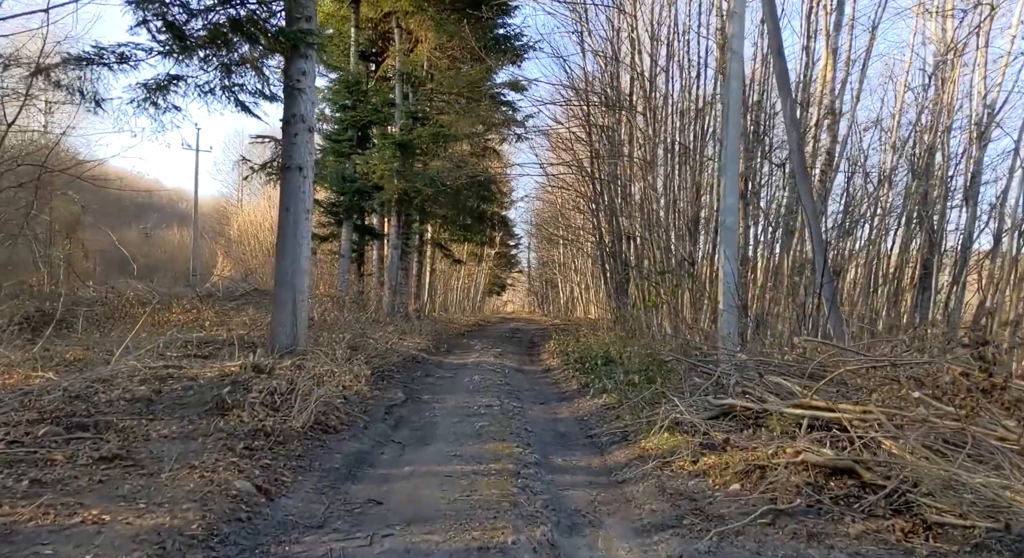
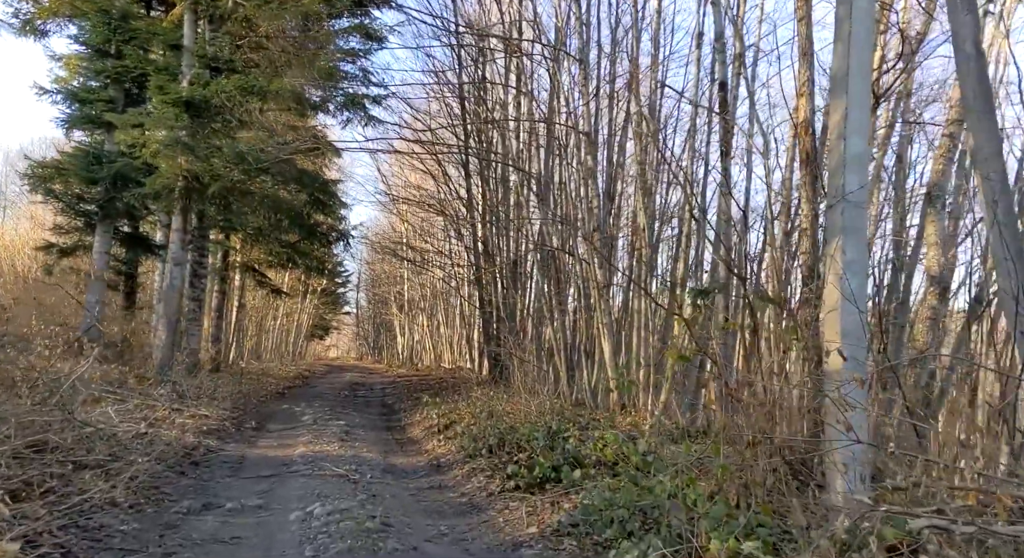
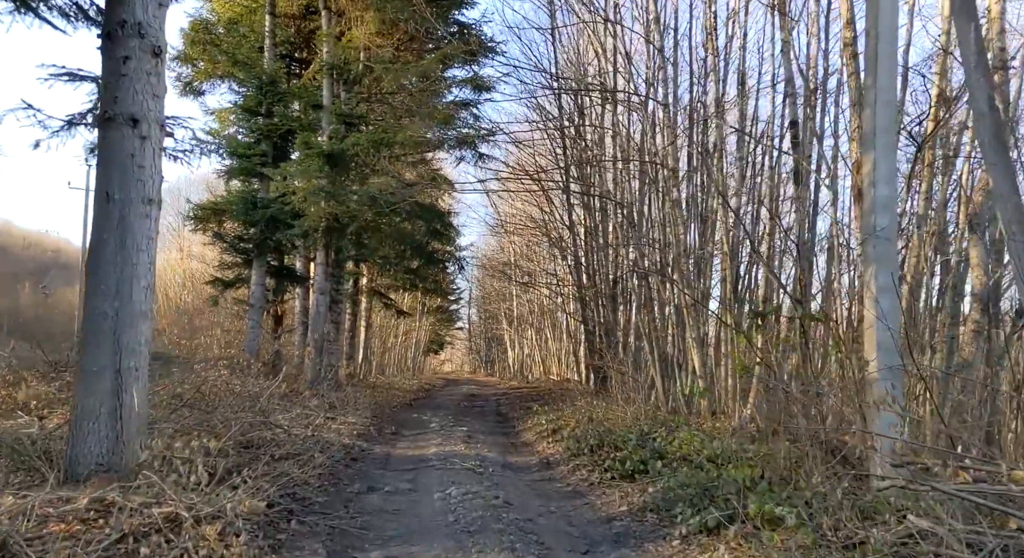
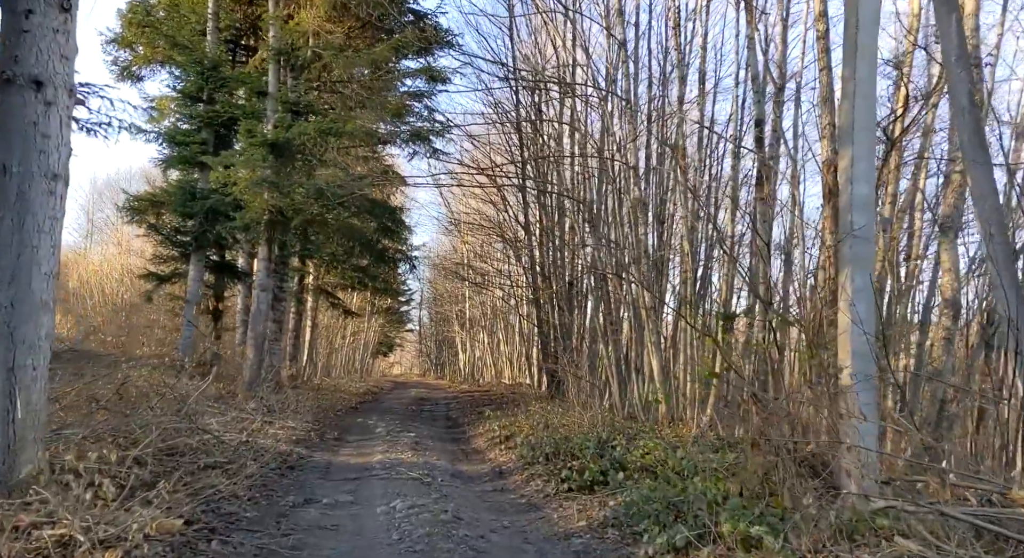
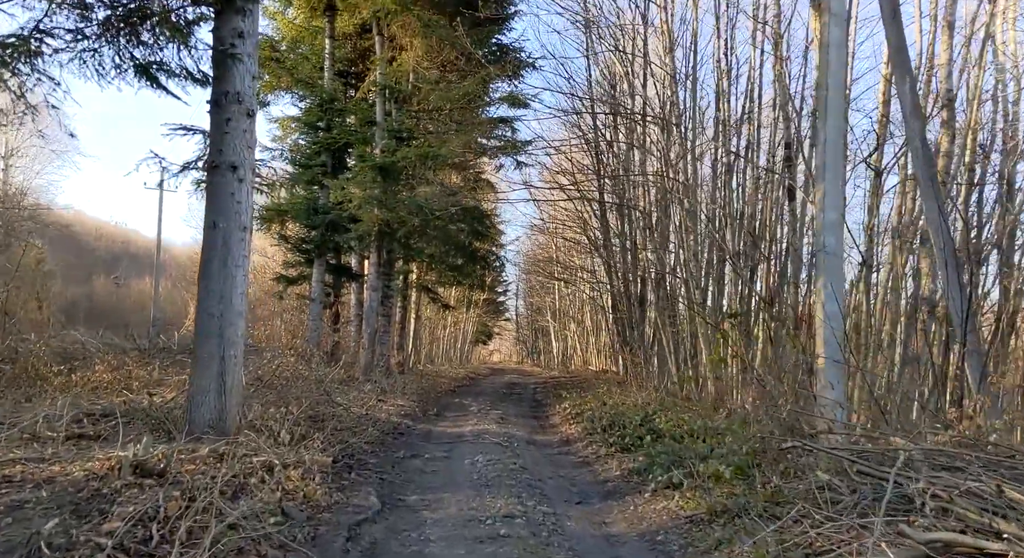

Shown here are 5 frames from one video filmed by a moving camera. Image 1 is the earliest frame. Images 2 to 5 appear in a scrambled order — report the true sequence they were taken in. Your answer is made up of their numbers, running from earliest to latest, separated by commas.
5, 3, 4, 2
